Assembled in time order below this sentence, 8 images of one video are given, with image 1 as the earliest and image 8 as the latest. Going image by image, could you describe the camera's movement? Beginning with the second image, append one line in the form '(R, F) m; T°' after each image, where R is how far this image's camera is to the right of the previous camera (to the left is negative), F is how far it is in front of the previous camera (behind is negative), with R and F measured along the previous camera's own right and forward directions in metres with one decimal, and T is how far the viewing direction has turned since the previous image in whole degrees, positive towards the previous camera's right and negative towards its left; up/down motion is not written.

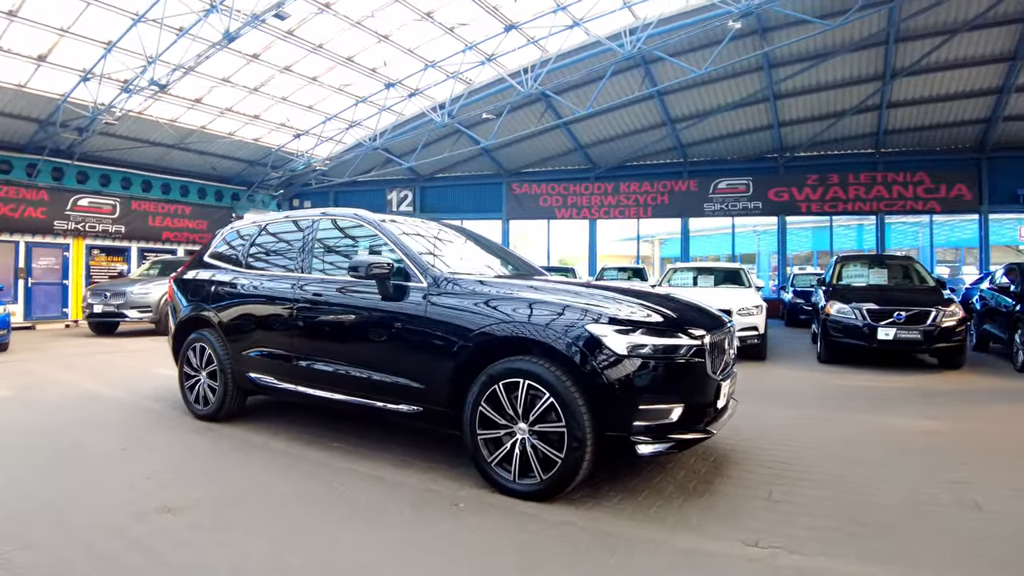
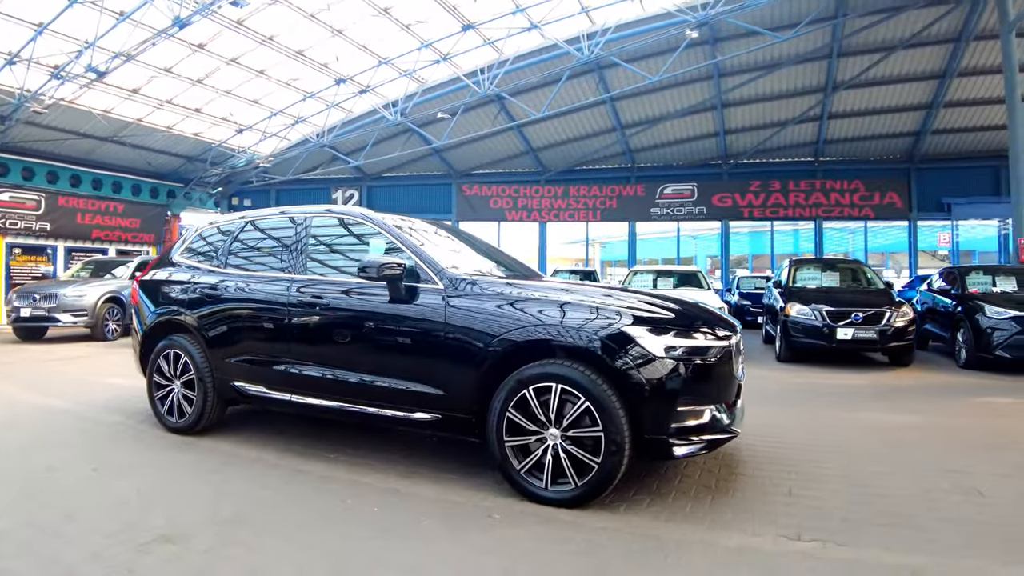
(-0.5, +0.2) m; +6°
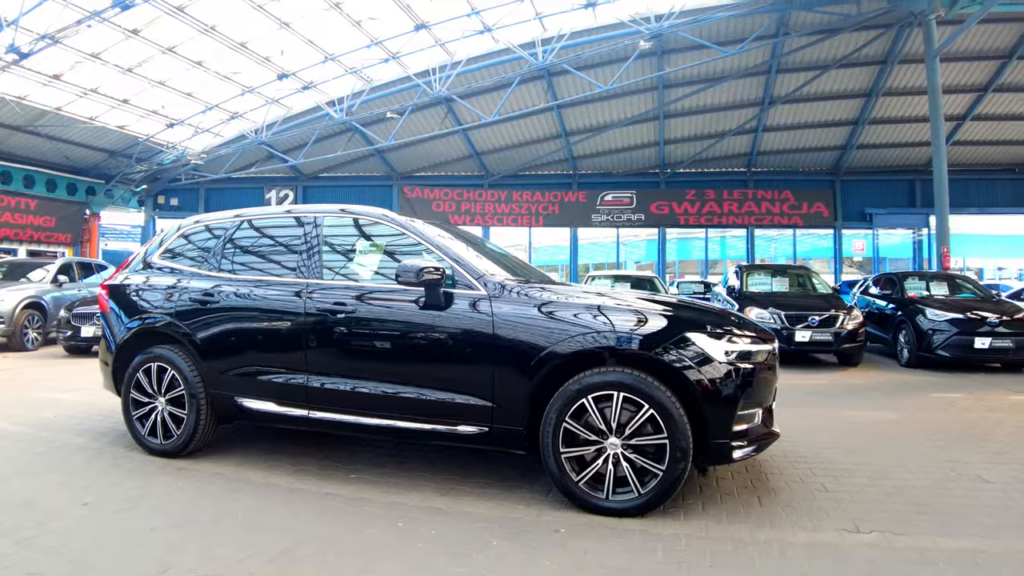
(-0.7, +0.2) m; +7°
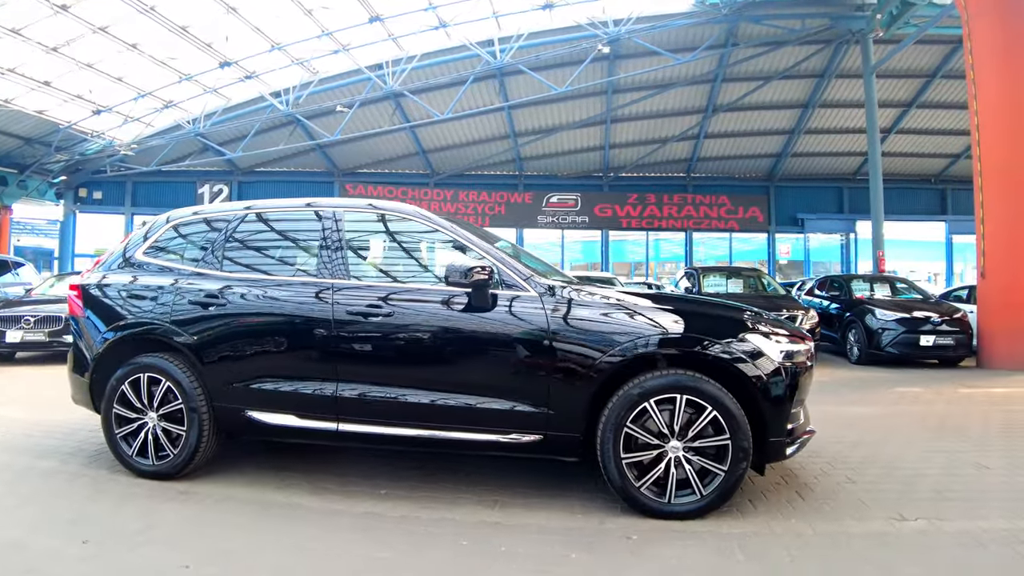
(-0.7, +0.2) m; +7°
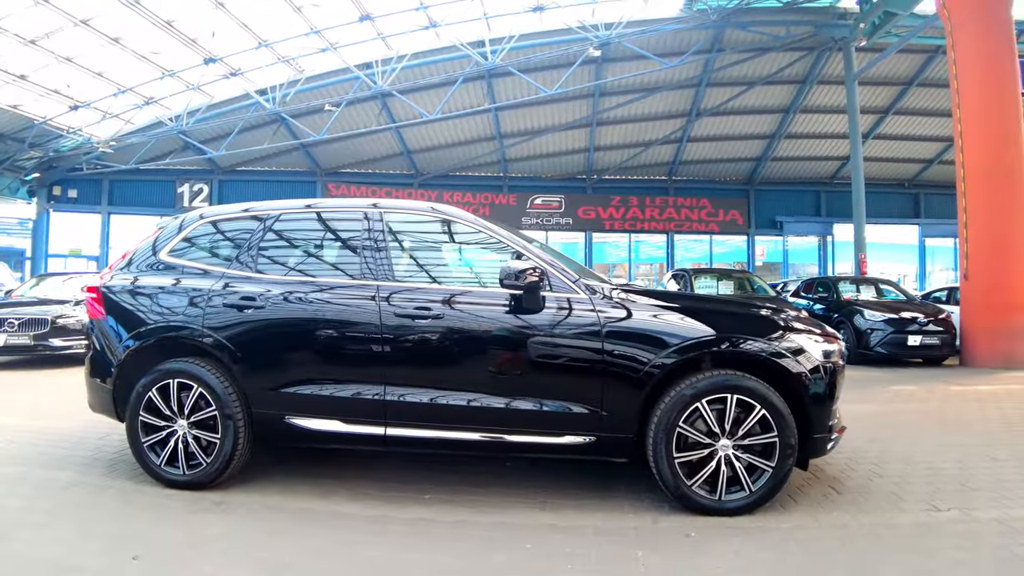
(-0.4, 0.0) m; +3°
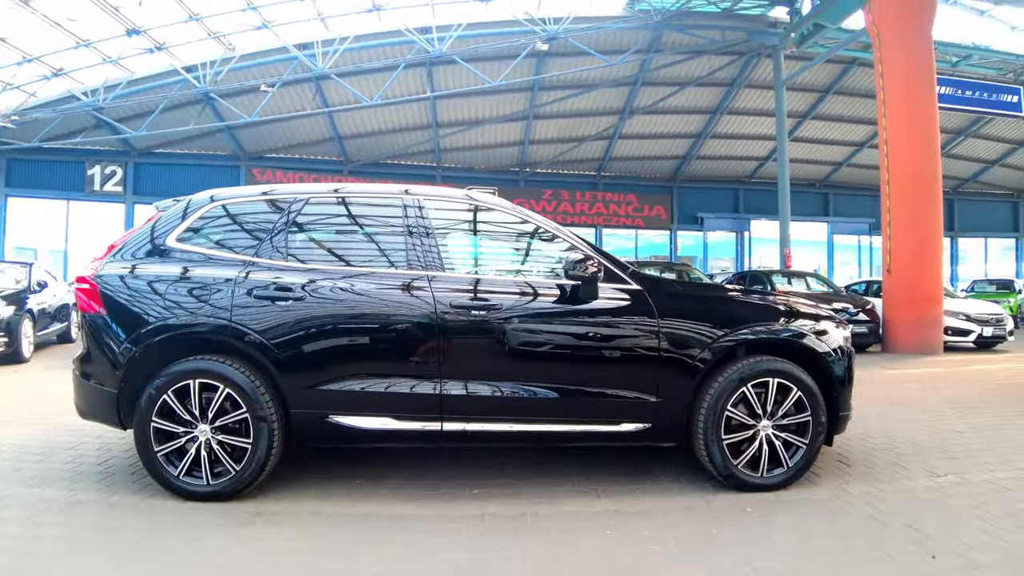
(-0.8, 0.0) m; +8°
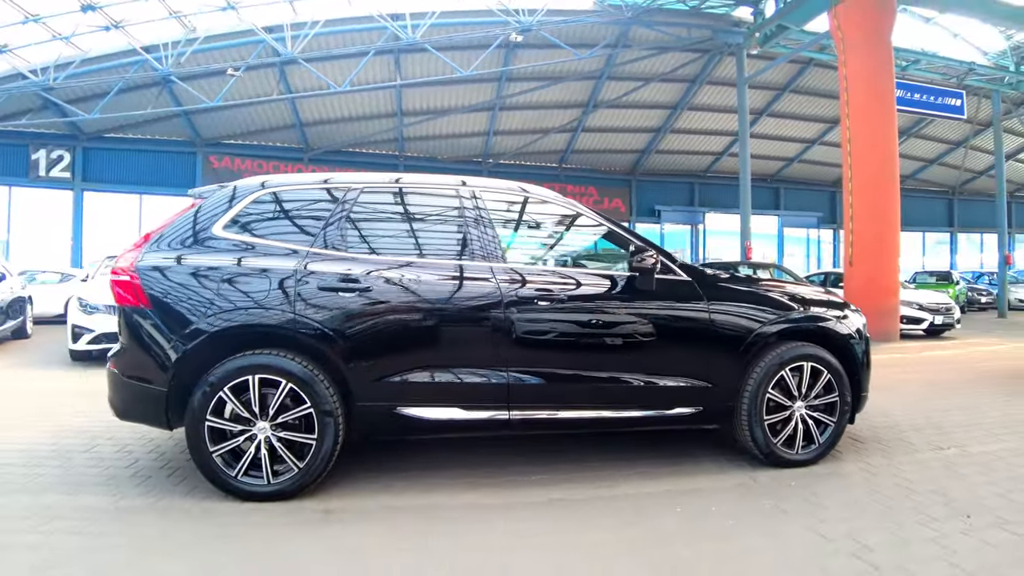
(-0.6, -0.1) m; +5°
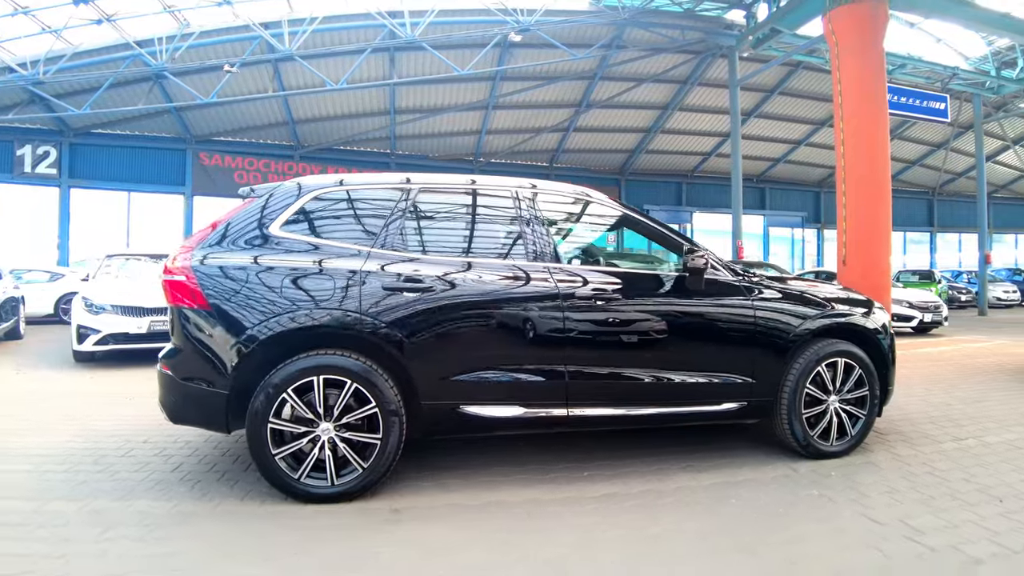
(-0.4, -0.1) m; +2°
